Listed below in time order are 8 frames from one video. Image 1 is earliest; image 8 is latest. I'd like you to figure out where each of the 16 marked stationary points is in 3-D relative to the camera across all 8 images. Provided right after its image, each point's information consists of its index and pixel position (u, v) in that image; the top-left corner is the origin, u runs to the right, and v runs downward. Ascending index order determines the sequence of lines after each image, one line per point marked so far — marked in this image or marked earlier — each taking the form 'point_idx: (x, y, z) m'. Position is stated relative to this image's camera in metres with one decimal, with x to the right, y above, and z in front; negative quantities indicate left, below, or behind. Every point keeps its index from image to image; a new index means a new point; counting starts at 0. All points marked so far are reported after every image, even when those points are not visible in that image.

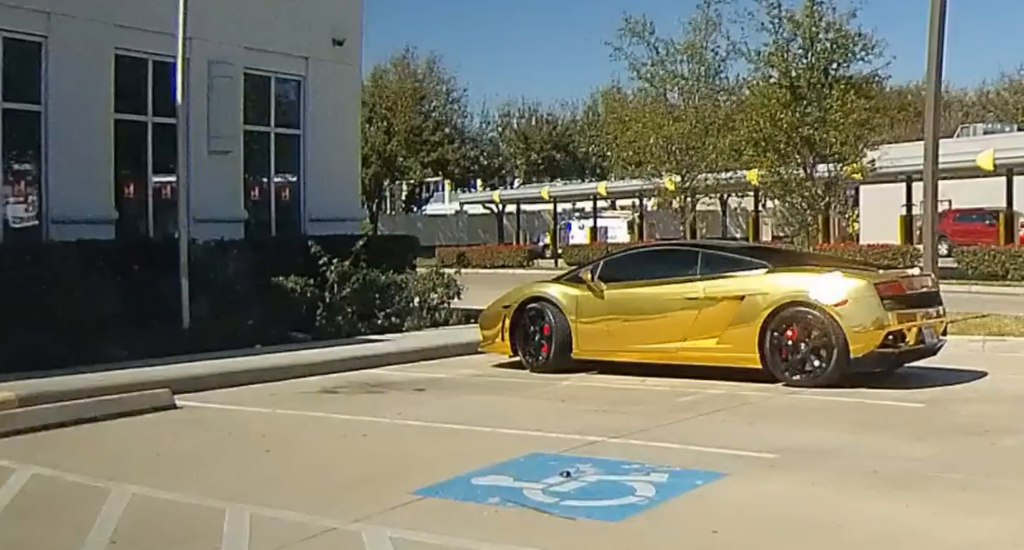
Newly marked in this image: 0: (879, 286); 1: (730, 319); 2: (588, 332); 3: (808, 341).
0: (+3.5, -0.1, +10.6) m
1: (+2.3, -0.4, +11.3) m
2: (+0.9, -0.7, +12.6) m
3: (+2.9, -0.7, +10.8) m
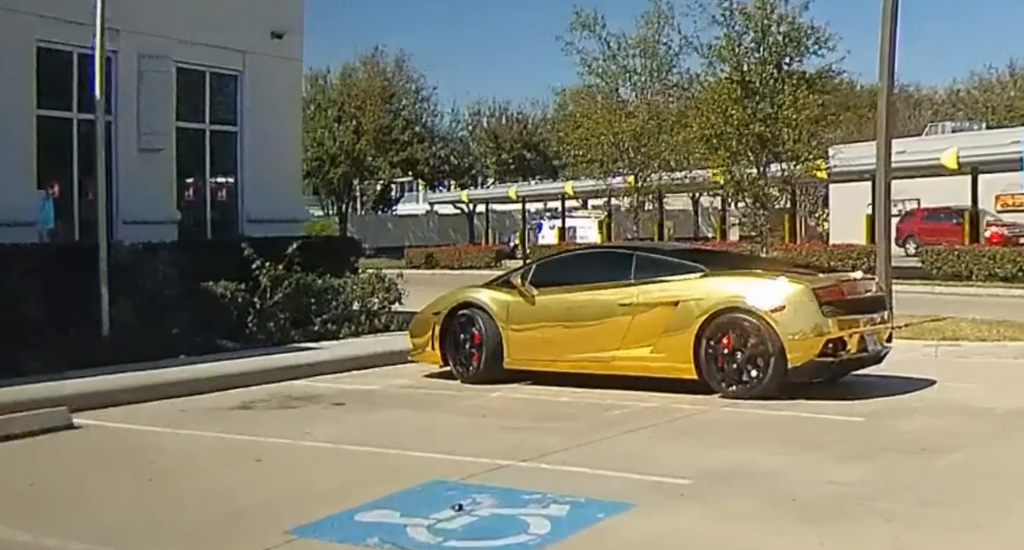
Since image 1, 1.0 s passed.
0: (+2.7, -0.1, +9.9) m
1: (+1.5, -0.5, +10.6) m
2: (+0.1, -0.7, +11.9) m
3: (+2.1, -0.7, +10.1) m
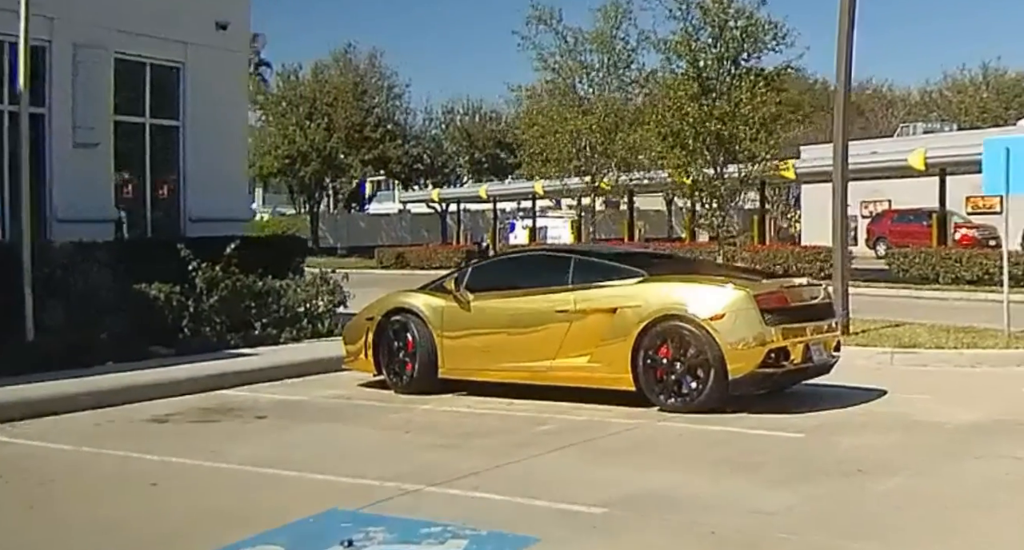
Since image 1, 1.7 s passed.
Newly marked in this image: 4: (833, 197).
0: (+2.1, -0.2, +9.4) m
1: (+0.8, -0.5, +10.0) m
2: (-0.6, -0.8, +11.2) m
3: (+1.5, -0.7, +9.5) m
4: (+4.2, +1.0, +14.3) m
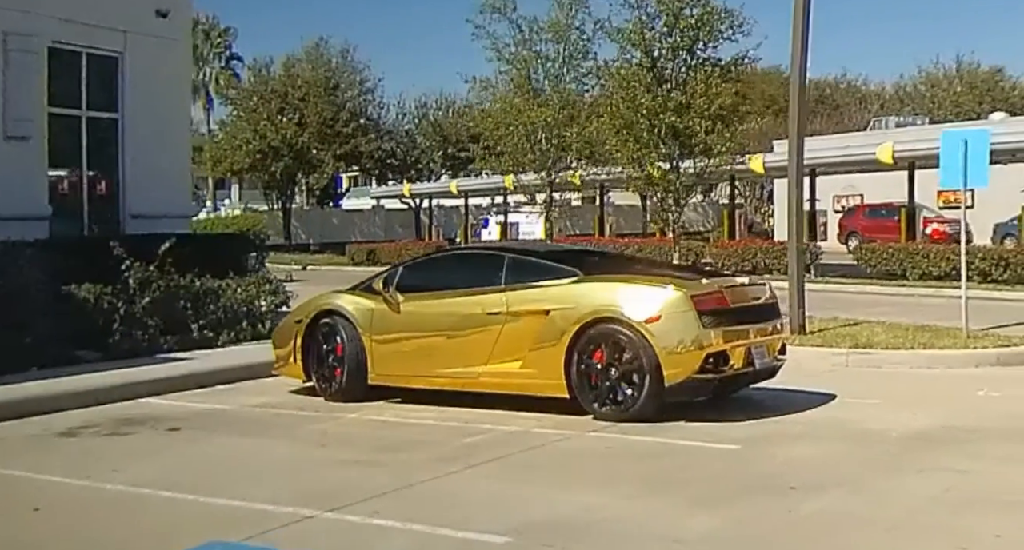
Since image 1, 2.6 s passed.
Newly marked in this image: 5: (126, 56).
0: (+1.5, -0.2, +8.8) m
1: (+0.2, -0.5, +9.4) m
2: (-1.2, -0.8, +10.6) m
3: (+0.9, -0.7, +9.0) m
4: (+3.4, +1.0, +13.7) m
5: (-6.4, +3.6, +18.2) m
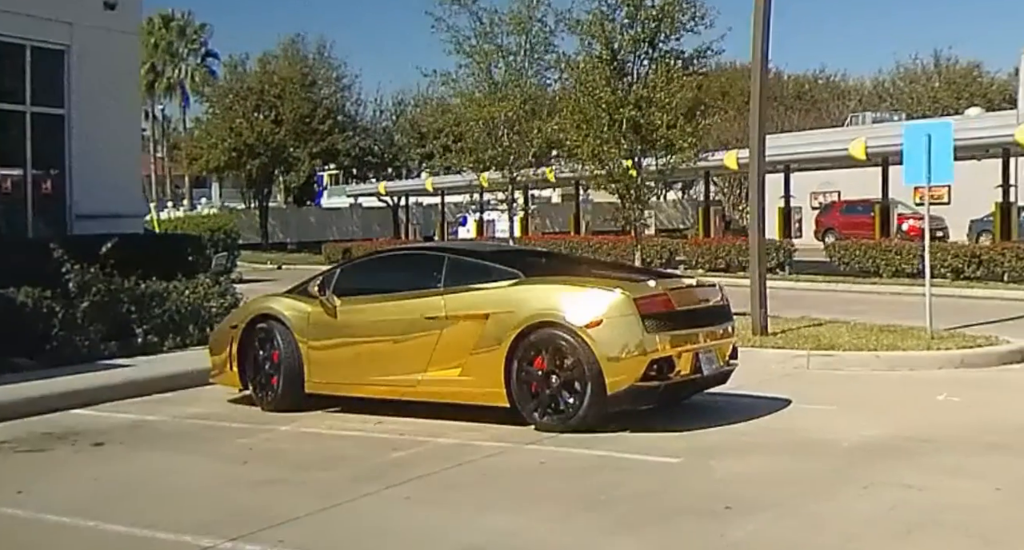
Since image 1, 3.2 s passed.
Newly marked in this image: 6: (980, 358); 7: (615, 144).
0: (+1.0, -0.2, +8.3) m
1: (-0.3, -0.6, +8.9) m
2: (-1.8, -0.8, +10.1) m
3: (+0.4, -0.8, +8.5) m
4: (+2.9, +1.0, +13.3) m
5: (-7.0, +3.6, +17.6) m
6: (+4.8, -0.9, +11.5) m
7: (+1.9, +2.3, +19.3) m
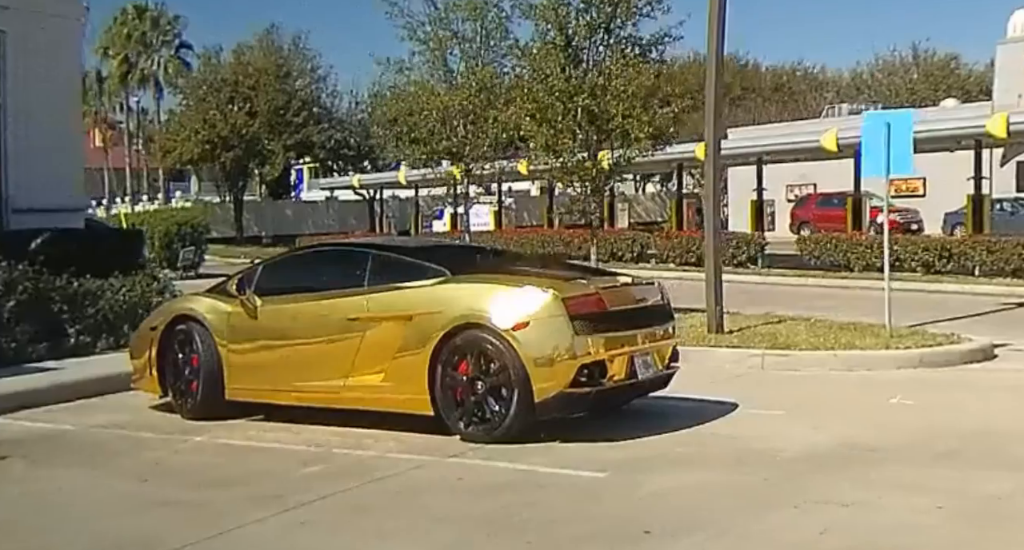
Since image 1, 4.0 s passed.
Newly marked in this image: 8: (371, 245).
0: (+0.4, -0.2, +7.7) m
1: (-0.9, -0.5, +8.3) m
2: (-2.3, -0.8, +9.5) m
3: (-0.2, -0.7, +7.9) m
4: (+2.2, +1.1, +12.7) m
5: (-7.7, +3.6, +16.9) m
6: (+4.2, -0.8, +11.0) m
7: (+1.2, +2.4, +18.7) m
8: (-1.2, +0.2, +9.1) m
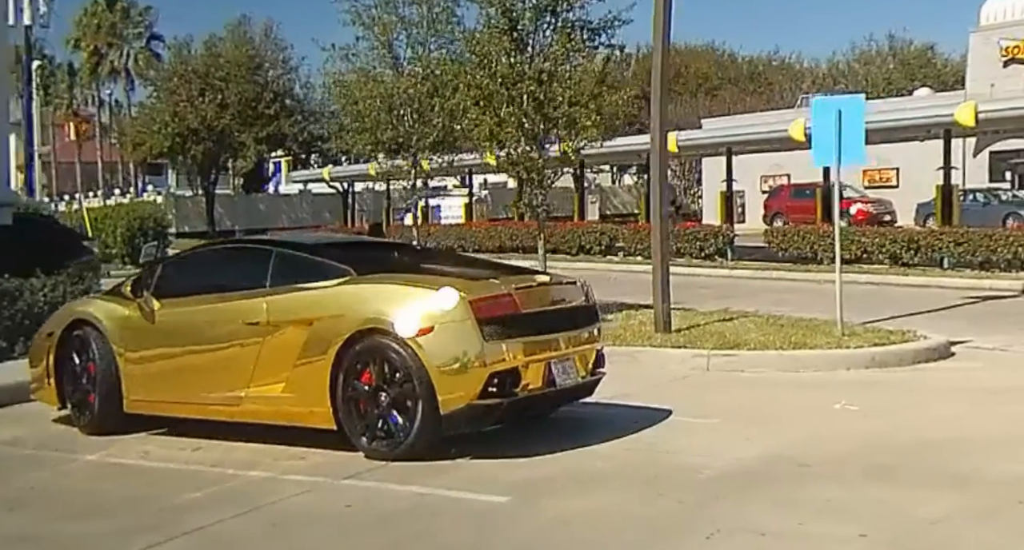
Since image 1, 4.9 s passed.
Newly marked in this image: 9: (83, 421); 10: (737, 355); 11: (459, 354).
0: (-0.2, -0.2, +7.1) m
1: (-1.5, -0.5, +7.6) m
2: (-3.0, -0.8, +8.8) m
3: (-0.8, -0.7, +7.2) m
4: (+1.5, +1.1, +12.1) m
5: (-8.5, +3.6, +16.0) m
6: (+3.6, -0.8, +10.3) m
7: (+0.4, +2.5, +18.0) m
8: (-1.8, +0.3, +8.4) m
9: (-3.6, -1.2, +9.2) m
10: (+2.1, -0.8, +10.4) m
11: (-0.3, -0.5, +6.9) m
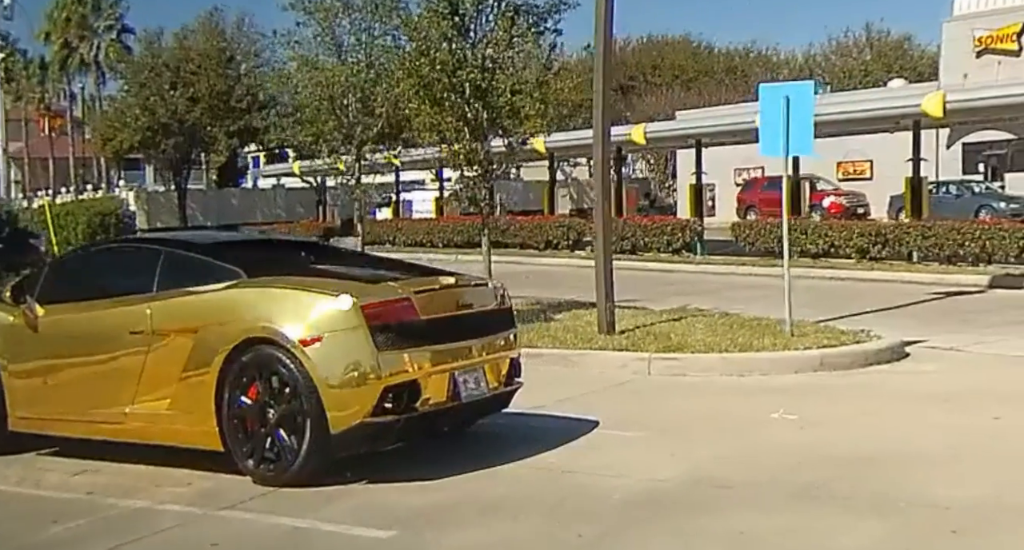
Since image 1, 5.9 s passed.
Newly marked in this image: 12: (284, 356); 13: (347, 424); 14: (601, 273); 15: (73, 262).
0: (-0.8, -0.2, +6.4) m
1: (-2.1, -0.6, +7.0) m
2: (-3.6, -0.8, +8.1) m
3: (-1.4, -0.8, +6.5) m
4: (+0.9, +1.1, +11.4) m
5: (-9.2, +3.6, +15.2) m
6: (+2.9, -0.7, +9.7) m
7: (-0.4, +2.5, +17.3) m
8: (-2.4, +0.2, +7.7) m
9: (-4.2, -1.2, +8.5) m
10: (+1.5, -0.8, +9.7) m
11: (-0.9, -0.5, +6.2) m
12: (-1.3, -0.5, +6.4) m
13: (-0.9, -0.9, +6.3) m
14: (+0.9, +0.1, +10.9) m
15: (-3.2, +0.1, +8.2) m
